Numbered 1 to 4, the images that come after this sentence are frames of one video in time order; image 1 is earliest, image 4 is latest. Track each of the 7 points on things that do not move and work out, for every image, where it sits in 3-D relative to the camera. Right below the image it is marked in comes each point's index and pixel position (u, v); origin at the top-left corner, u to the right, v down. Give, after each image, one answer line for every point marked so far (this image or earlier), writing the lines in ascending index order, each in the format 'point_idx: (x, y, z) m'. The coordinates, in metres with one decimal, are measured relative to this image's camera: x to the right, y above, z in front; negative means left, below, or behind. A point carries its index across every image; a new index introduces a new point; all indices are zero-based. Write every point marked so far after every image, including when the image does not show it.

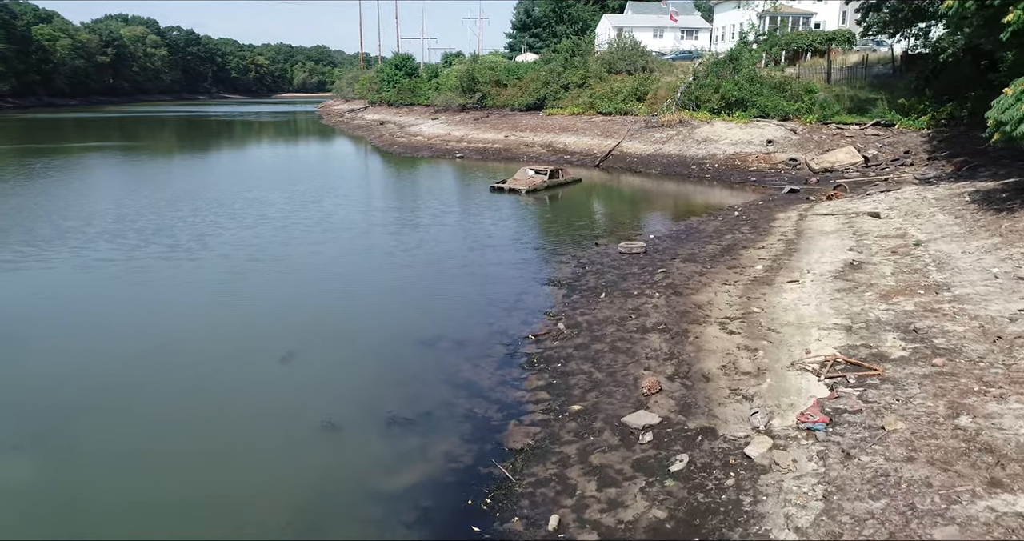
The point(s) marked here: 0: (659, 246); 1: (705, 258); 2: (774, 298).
0: (+3.4, +0.5, +16.7) m
1: (+4.0, +0.3, +15.1) m
2: (+4.1, -0.4, +11.4) m
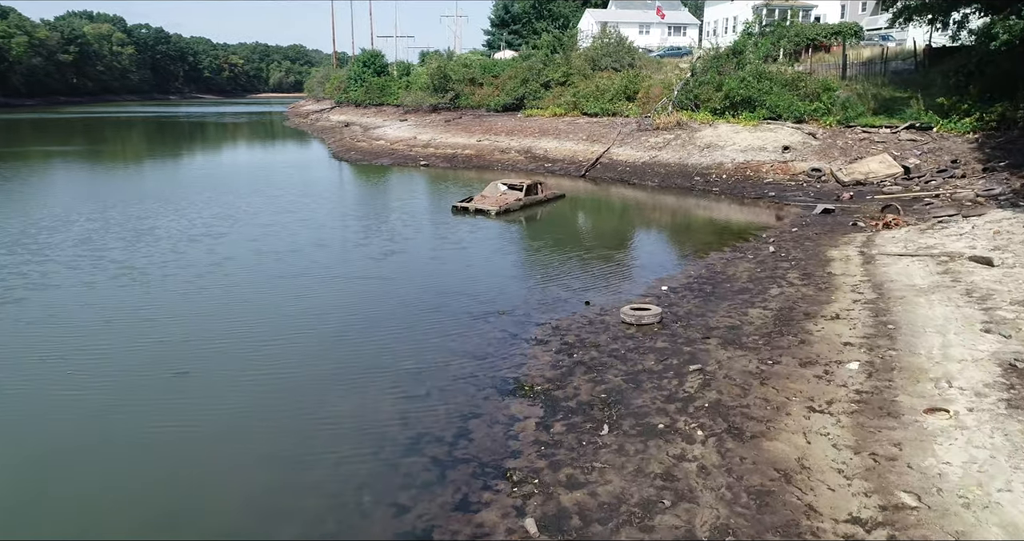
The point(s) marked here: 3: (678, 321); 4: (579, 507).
0: (+2.7, -0.7, +11.5) m
1: (+3.3, -0.9, +9.9) m
2: (+3.5, -1.6, +6.2) m
3: (+2.5, -0.8, +10.9) m
4: (+0.6, -2.0, +6.1) m
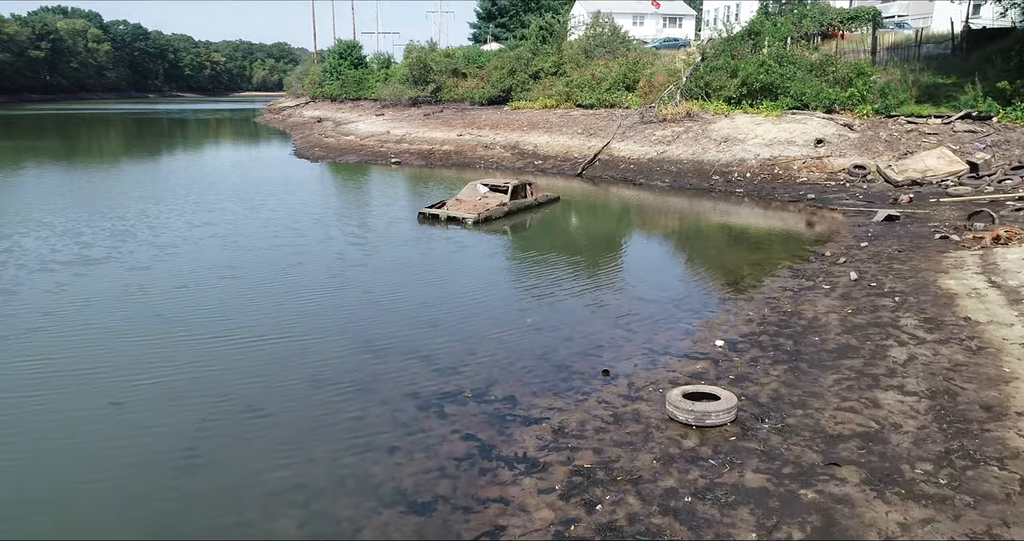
0: (+2.4, -1.2, +7.0) m
1: (+3.1, -1.5, +5.4) m
2: (+3.4, -2.2, +1.7) m
3: (+2.3, -1.3, +6.4) m
4: (+0.4, -2.6, +1.6) m
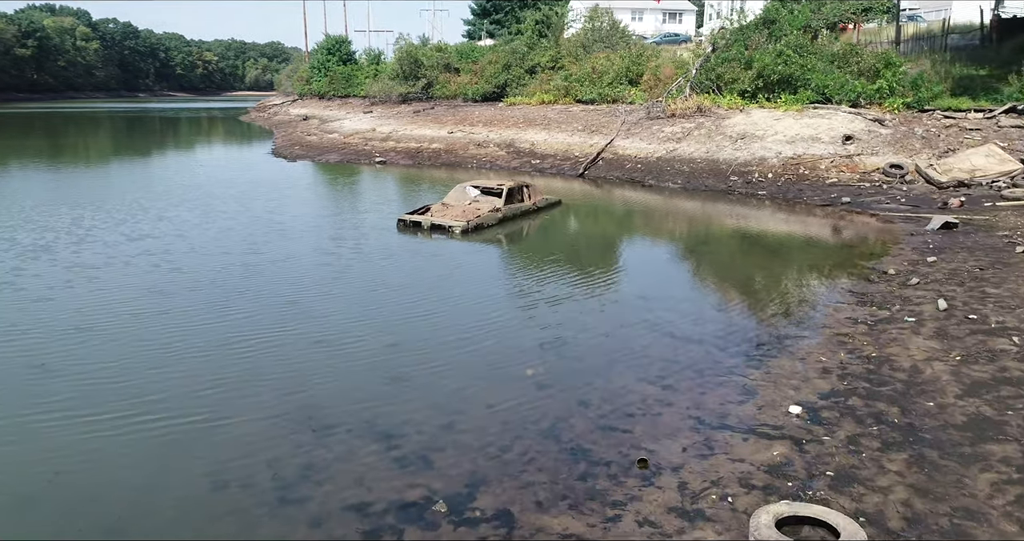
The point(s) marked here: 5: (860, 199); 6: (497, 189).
0: (+2.4, -1.6, +4.5) m
1: (+3.1, -1.8, +2.9) m
2: (+3.4, -2.5, -0.8) m
3: (+2.2, -1.7, +4.0) m
4: (+0.4, -2.9, -0.9) m
5: (+9.0, +1.8, +18.6) m
6: (-0.4, +2.0, +17.9) m
